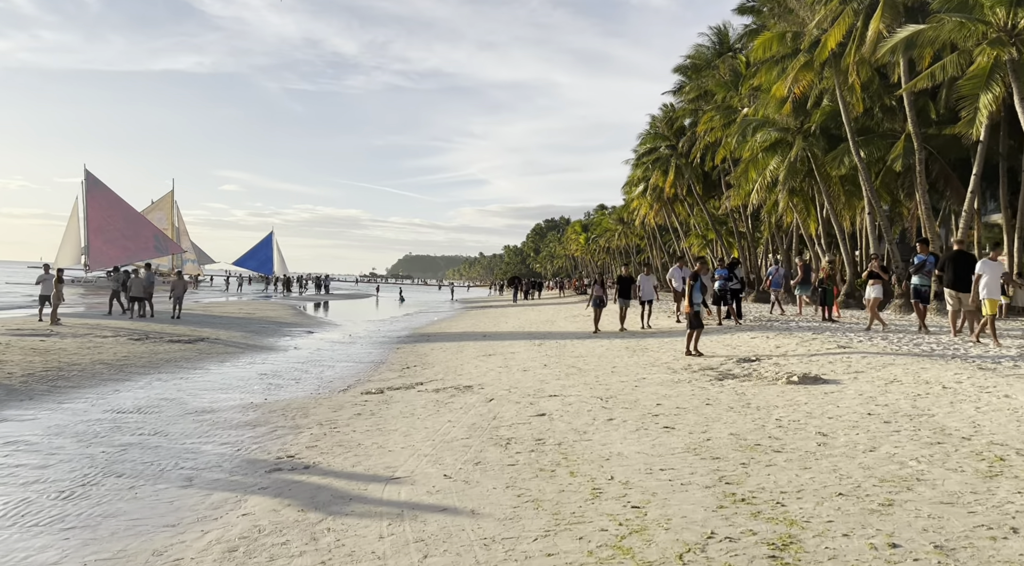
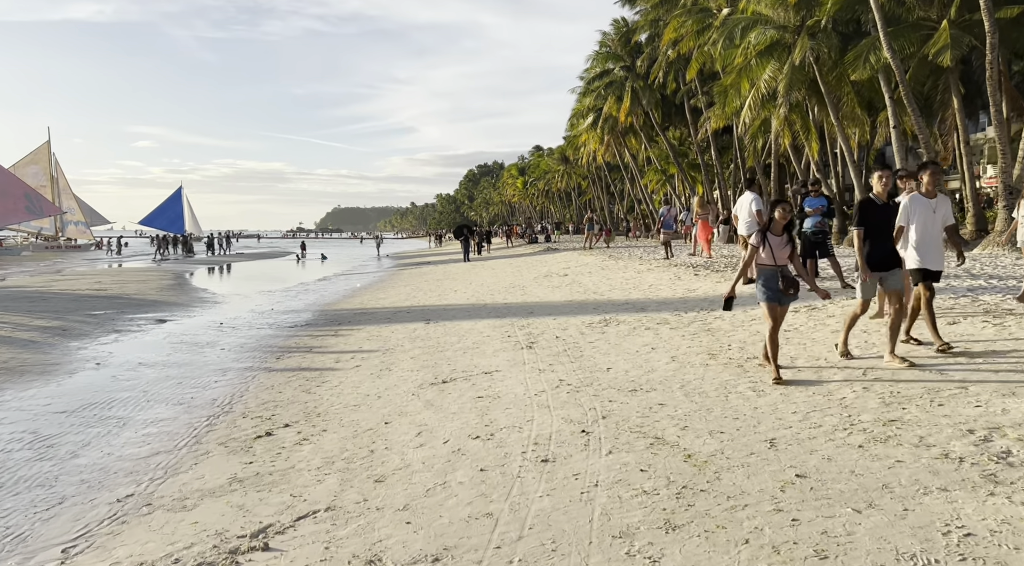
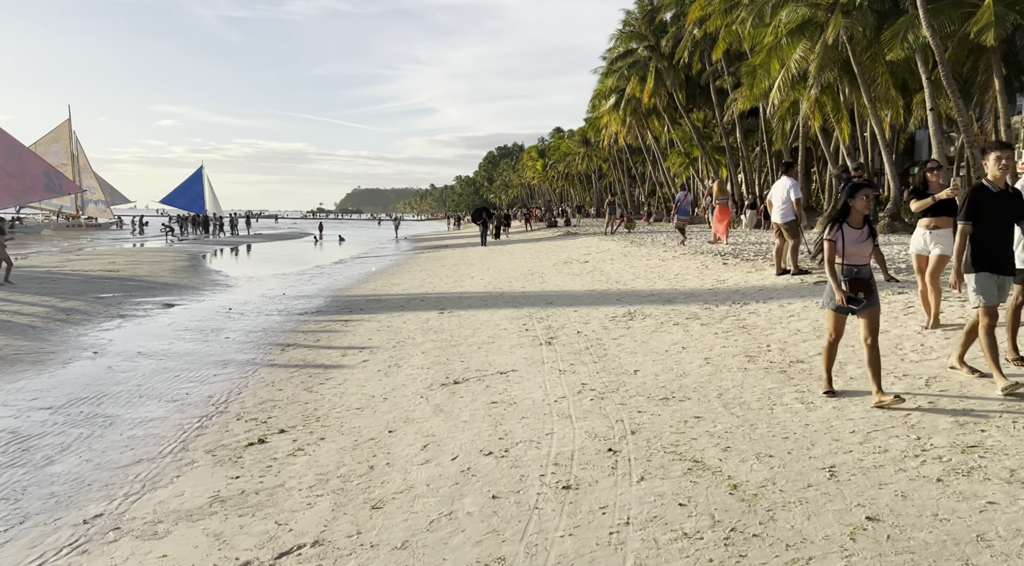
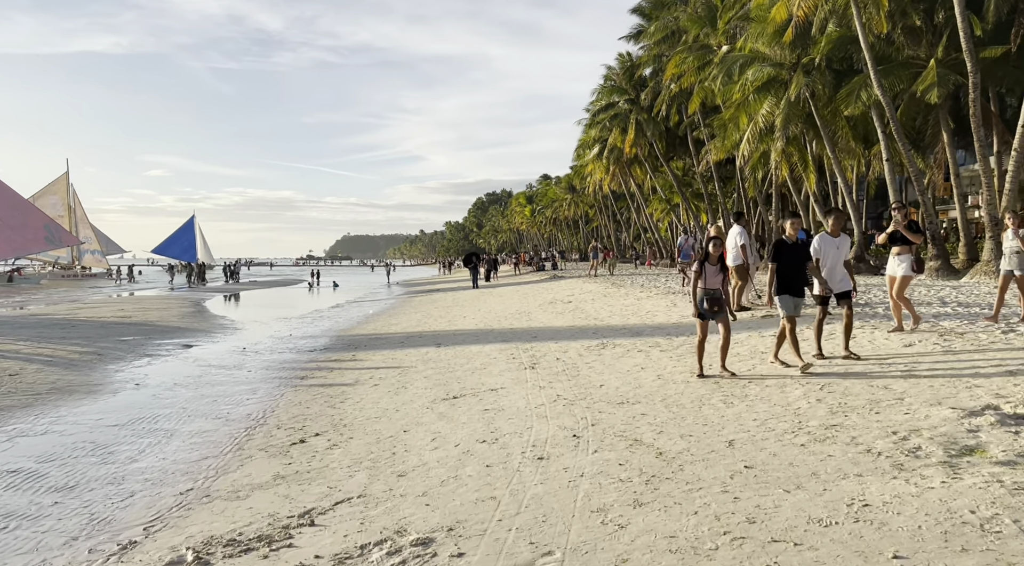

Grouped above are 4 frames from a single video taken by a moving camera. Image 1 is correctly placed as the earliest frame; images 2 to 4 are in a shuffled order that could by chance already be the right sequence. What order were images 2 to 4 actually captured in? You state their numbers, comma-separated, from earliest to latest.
4, 2, 3
